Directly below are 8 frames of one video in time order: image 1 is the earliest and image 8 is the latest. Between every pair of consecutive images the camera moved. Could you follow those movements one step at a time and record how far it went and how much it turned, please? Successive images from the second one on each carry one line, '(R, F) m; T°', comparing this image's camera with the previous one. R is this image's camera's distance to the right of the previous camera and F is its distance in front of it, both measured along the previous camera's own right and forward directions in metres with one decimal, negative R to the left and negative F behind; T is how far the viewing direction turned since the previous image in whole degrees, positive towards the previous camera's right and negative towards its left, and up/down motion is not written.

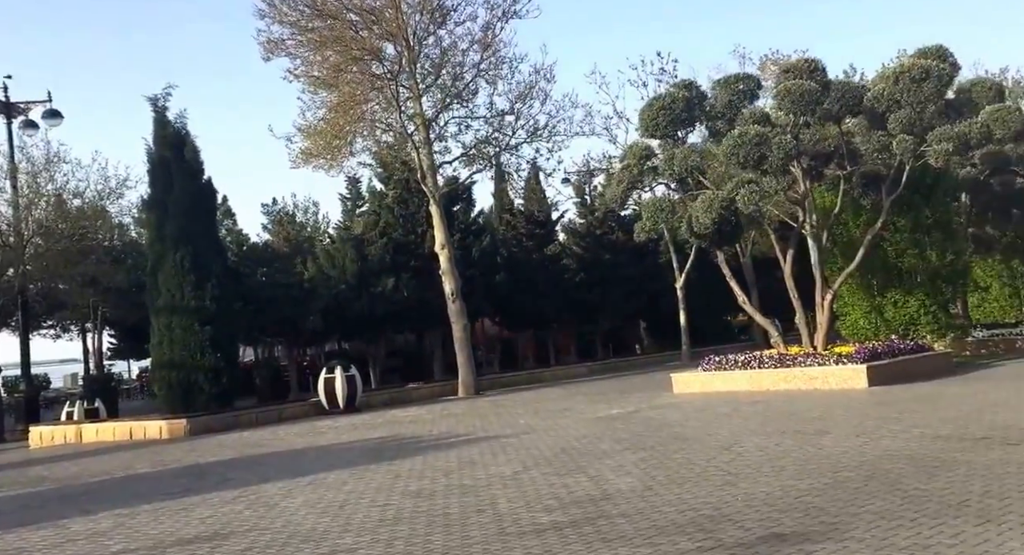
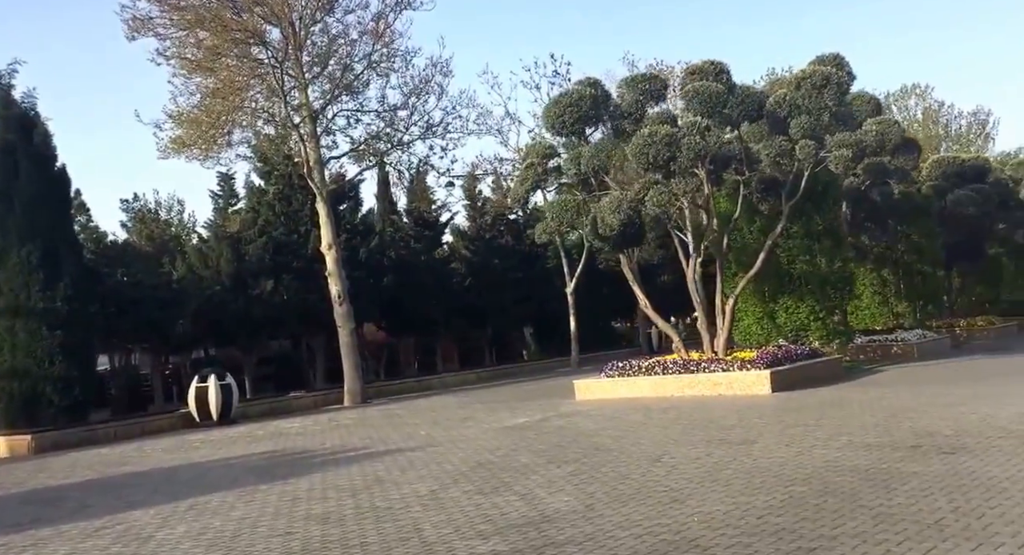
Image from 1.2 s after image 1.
(-0.6, +1.1) m; +8°
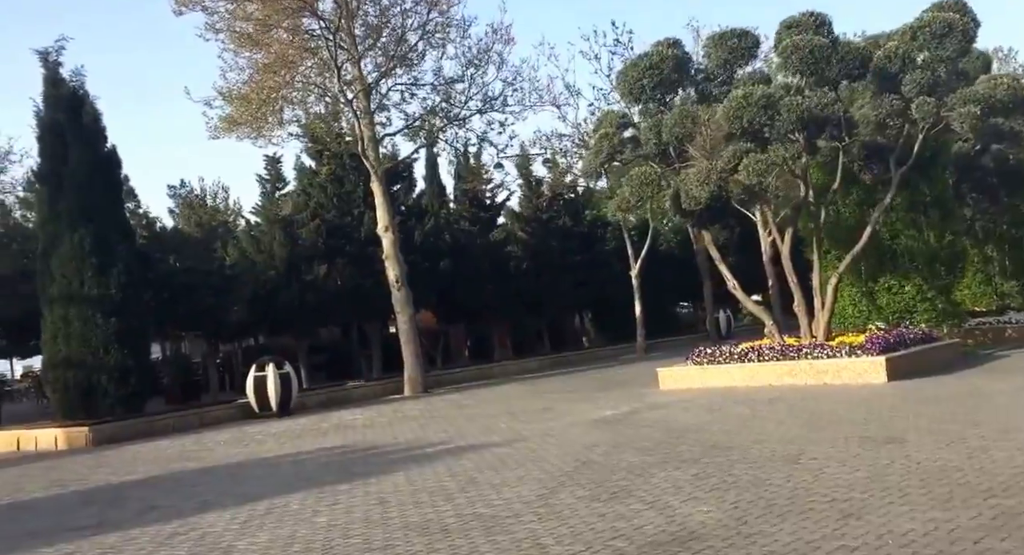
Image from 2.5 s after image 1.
(-0.8, +1.5) m; -2°
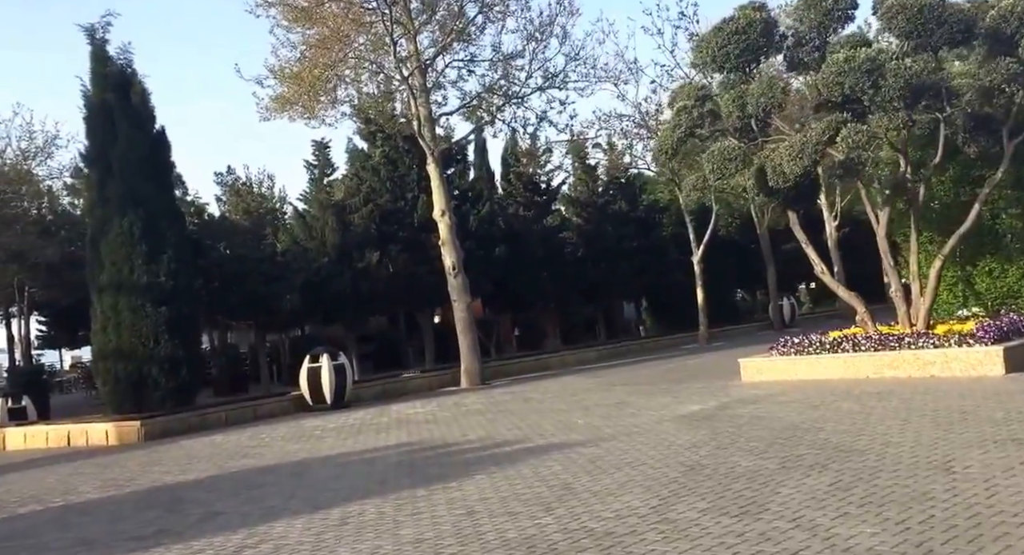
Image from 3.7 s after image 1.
(-0.7, +1.2) m; -2°
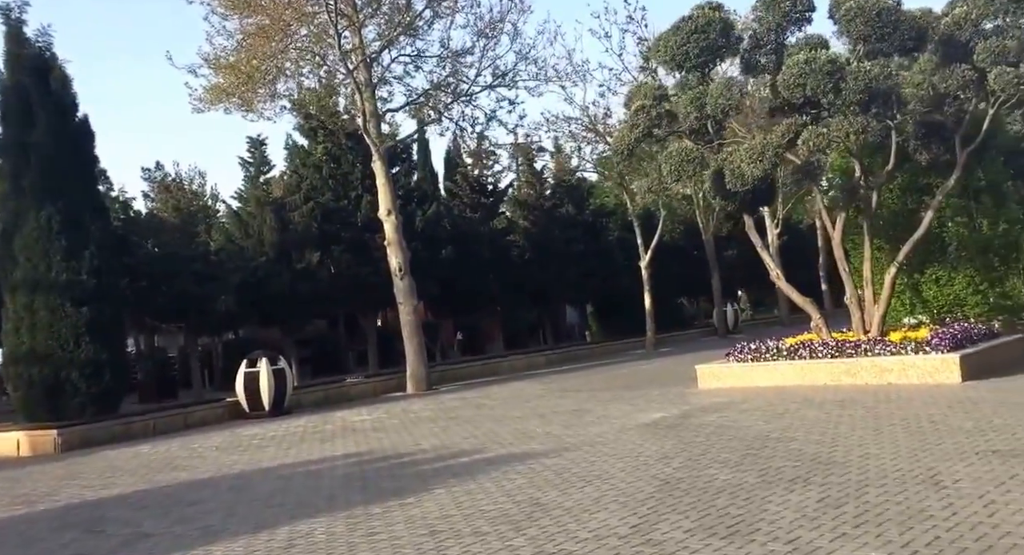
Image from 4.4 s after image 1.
(-0.3, +0.7) m; +4°
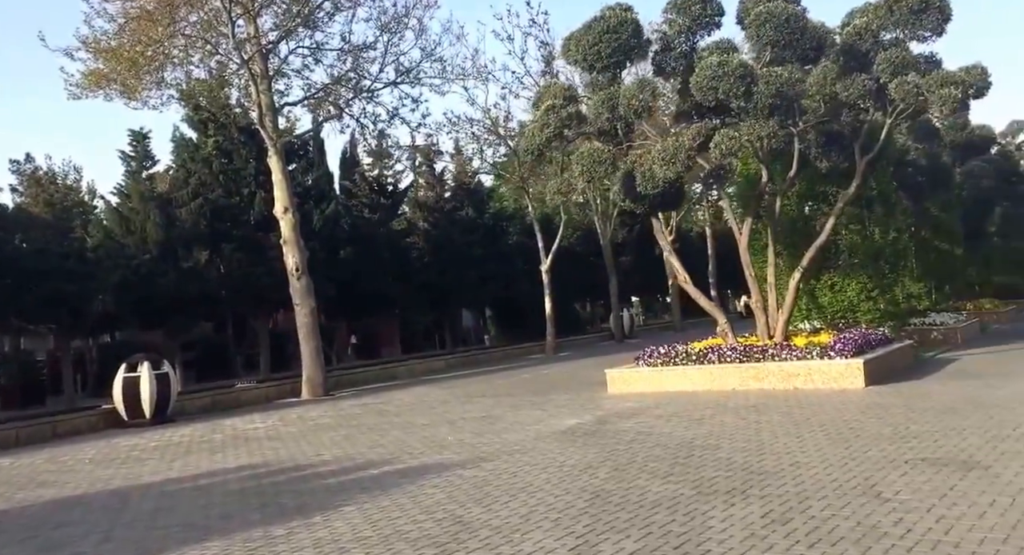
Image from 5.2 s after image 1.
(-0.3, +0.6) m; +7°
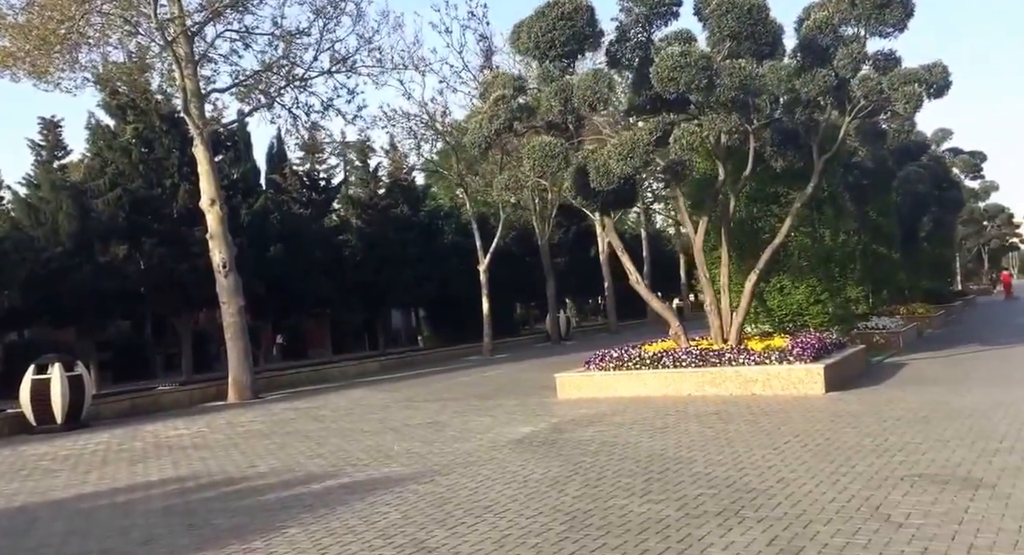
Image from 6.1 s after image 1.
(-0.4, +0.9) m; +5°
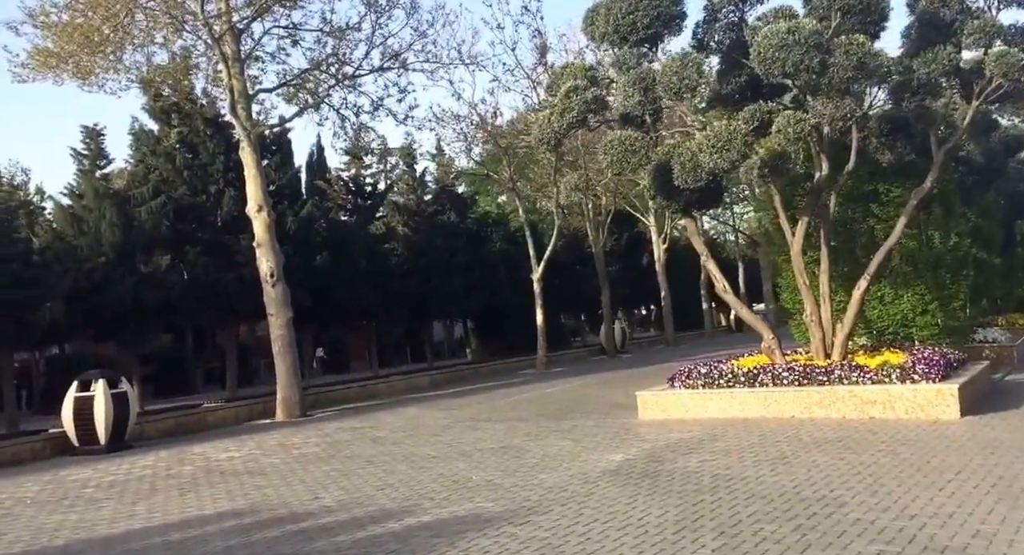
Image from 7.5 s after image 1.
(-0.8, +1.5) m; -2°
